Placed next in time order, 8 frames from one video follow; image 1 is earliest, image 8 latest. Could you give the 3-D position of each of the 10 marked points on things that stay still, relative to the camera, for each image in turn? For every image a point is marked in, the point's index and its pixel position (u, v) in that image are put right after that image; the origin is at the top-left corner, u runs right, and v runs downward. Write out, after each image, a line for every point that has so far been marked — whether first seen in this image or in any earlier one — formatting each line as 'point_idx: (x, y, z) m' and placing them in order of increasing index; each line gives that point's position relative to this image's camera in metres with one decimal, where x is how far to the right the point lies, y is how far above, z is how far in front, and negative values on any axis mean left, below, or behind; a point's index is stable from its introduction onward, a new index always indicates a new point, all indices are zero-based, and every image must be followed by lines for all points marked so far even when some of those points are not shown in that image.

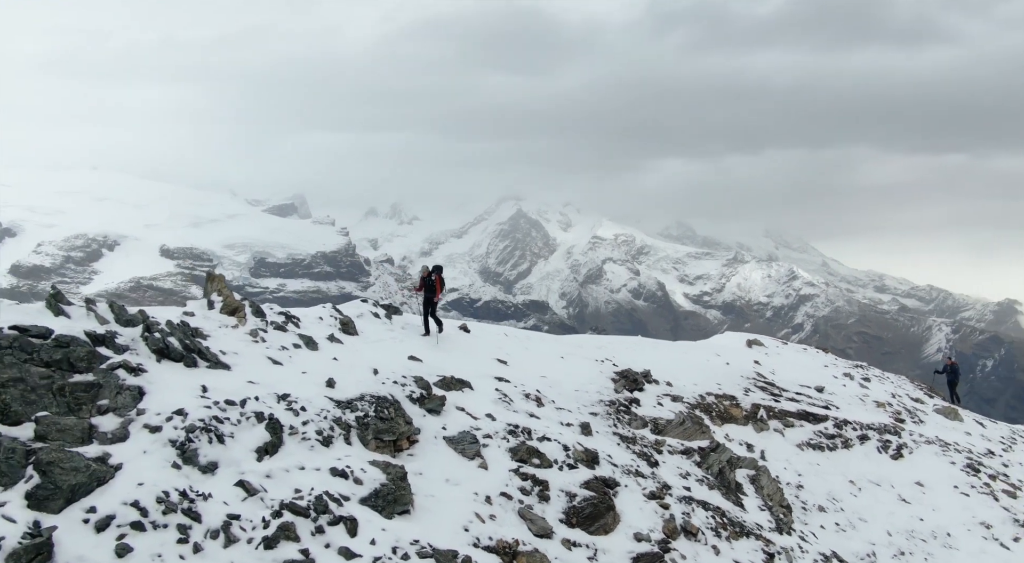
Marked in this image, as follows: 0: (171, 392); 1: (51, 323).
0: (-9.0, -2.9, +19.3) m
1: (-12.0, -1.1, +19.6) m
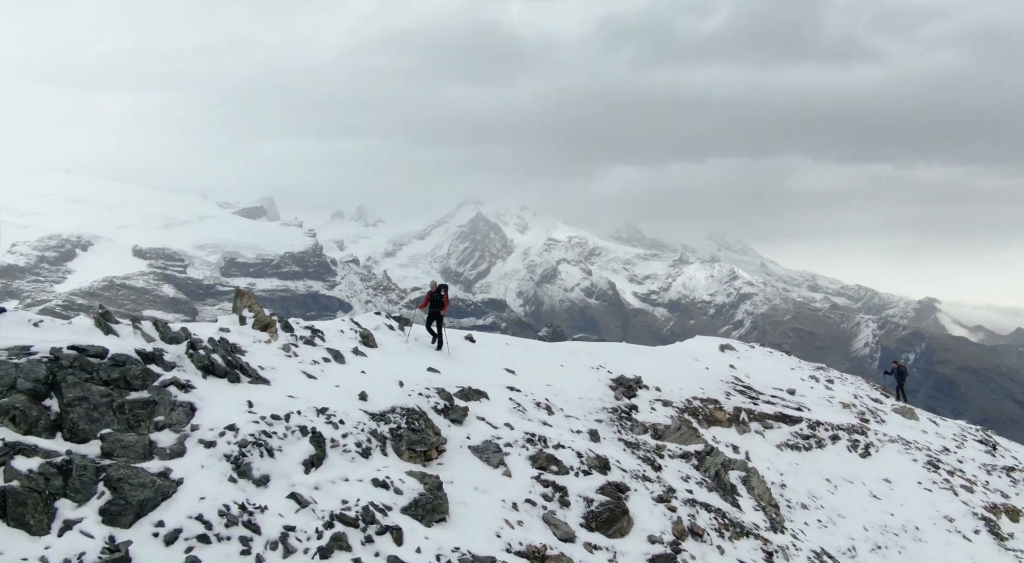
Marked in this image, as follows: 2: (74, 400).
0: (-8.0, -3.4, +20.0) m
1: (-11.0, -1.6, +20.1) m
2: (-10.6, -2.8, +17.7) m
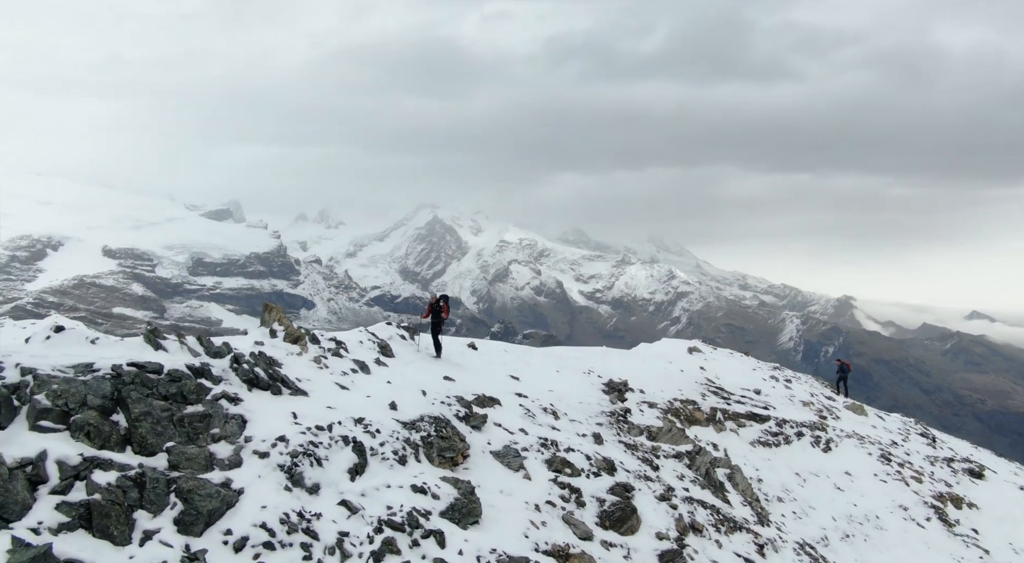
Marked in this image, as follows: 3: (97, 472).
0: (-7.0, -3.9, +20.9) m
1: (-10.0, -2.1, +20.7) m
2: (-9.4, -3.3, +18.4) m
3: (-9.6, -4.3, +16.7) m
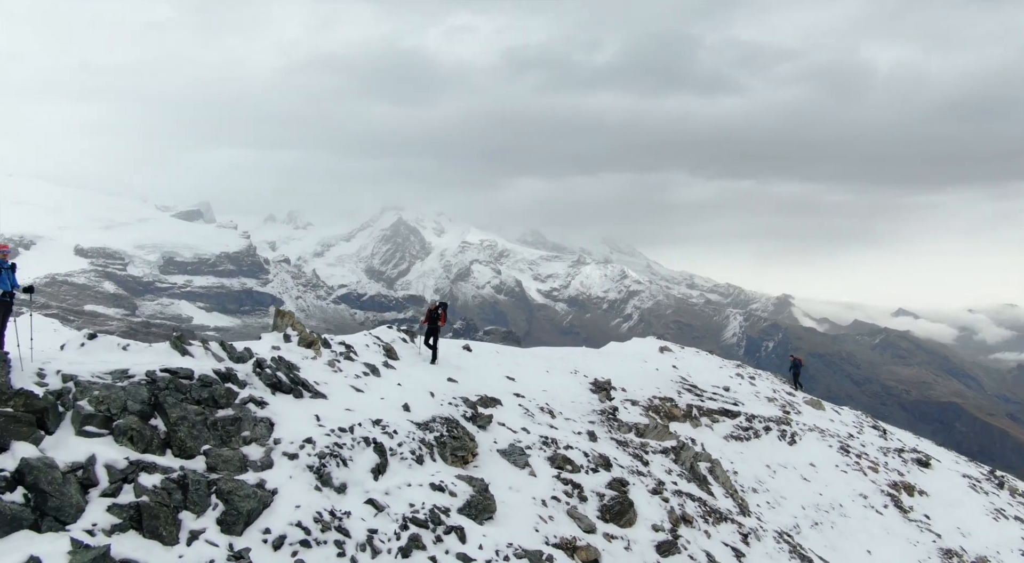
0: (-6.5, -4.1, +21.6) m
1: (-9.5, -2.3, +21.2) m
2: (-8.8, -3.6, +19.0) m
3: (-8.8, -4.5, +17.2) m
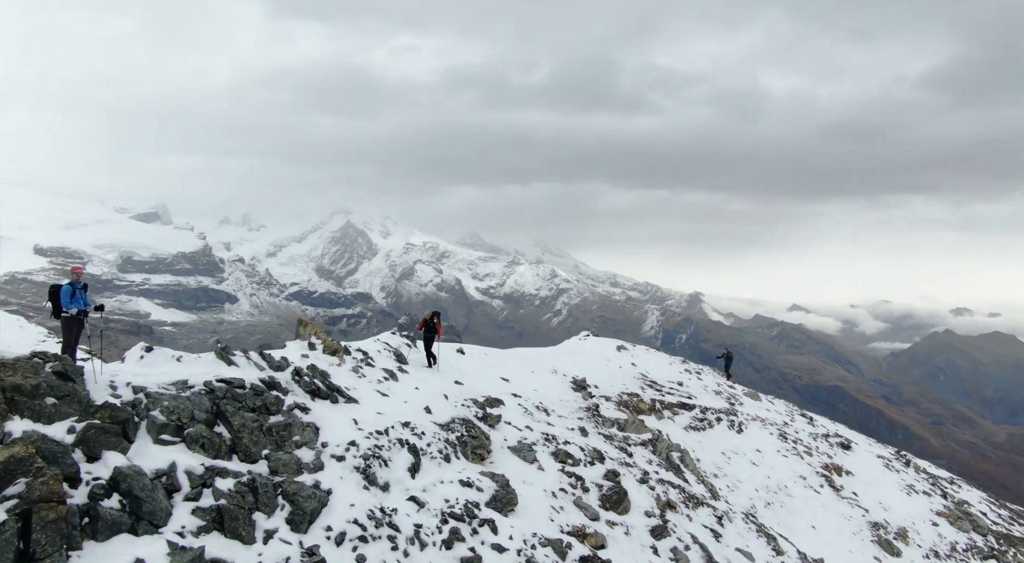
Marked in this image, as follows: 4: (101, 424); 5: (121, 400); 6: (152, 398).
0: (-5.6, -4.5, +23.1) m
1: (-8.5, -2.8, +22.4) m
2: (-7.6, -4.0, +20.2) m
3: (-7.4, -4.9, +18.4) m
4: (-9.5, -3.2, +17.0) m
5: (-9.8, -2.9, +18.3) m
6: (-9.4, -3.0, +19.1) m
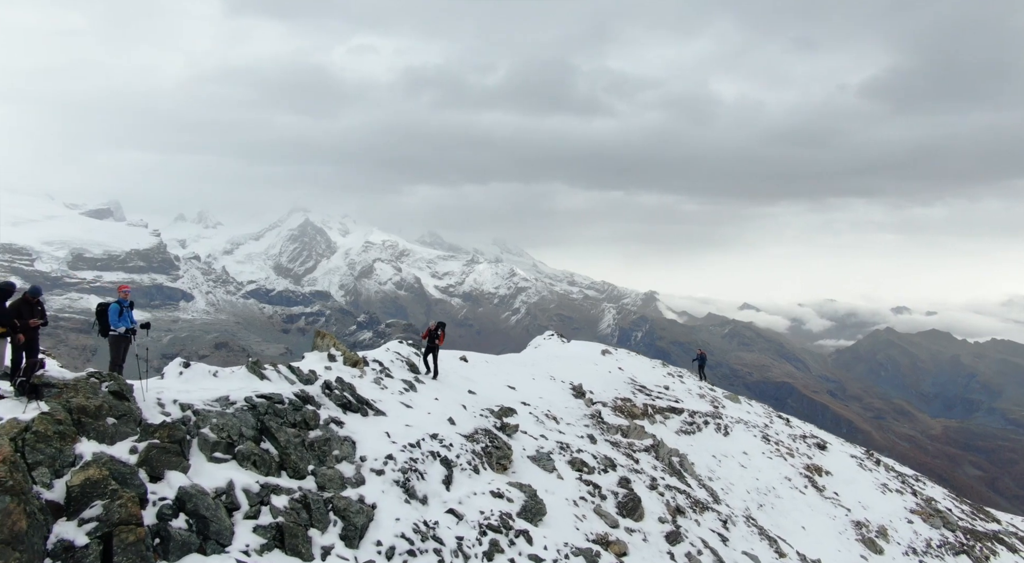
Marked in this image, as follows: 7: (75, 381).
0: (-4.5, -5.0, +23.1) m
1: (-7.3, -3.2, +22.2) m
2: (-6.3, -4.4, +20.1) m
3: (-6.0, -5.4, +18.3) m
4: (-8.0, -3.7, +16.8) m
5: (-8.4, -3.4, +18.1) m
6: (-8.0, -3.4, +18.9) m
7: (-9.8, -2.2, +16.5) m
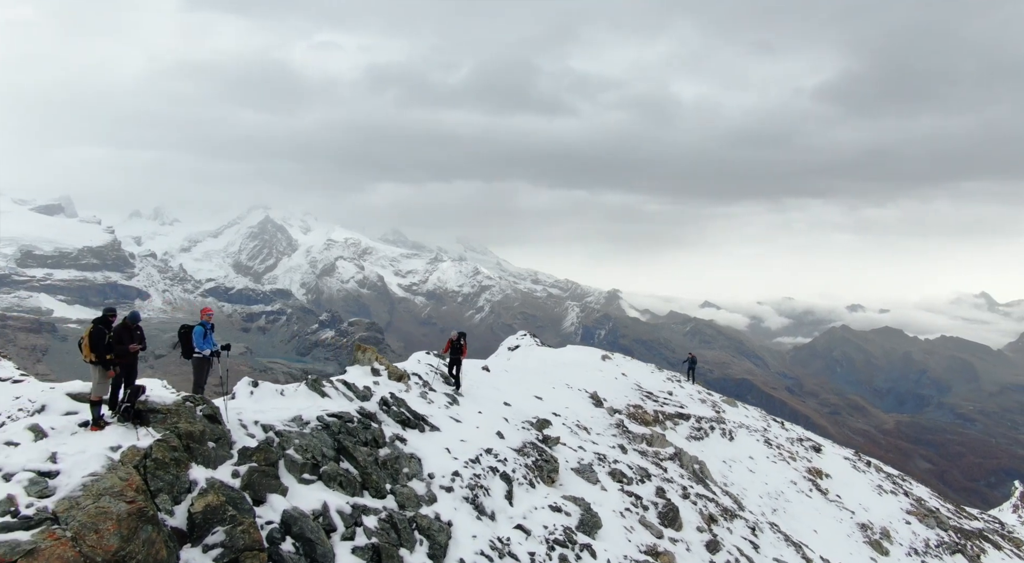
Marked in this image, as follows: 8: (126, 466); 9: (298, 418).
0: (-2.5, -5.5, +22.8) m
1: (-5.3, -3.7, +21.7) m
2: (-4.1, -4.9, +19.7) m
3: (-3.8, -5.9, +18.0) m
4: (-5.7, -4.2, +16.3) m
5: (-6.1, -3.9, +17.6) m
6: (-5.8, -3.9, +18.4) m
7: (-7.4, -2.7, +16.0) m
8: (-7.2, -3.5, +14.1) m
9: (-5.8, -3.7, +19.7) m
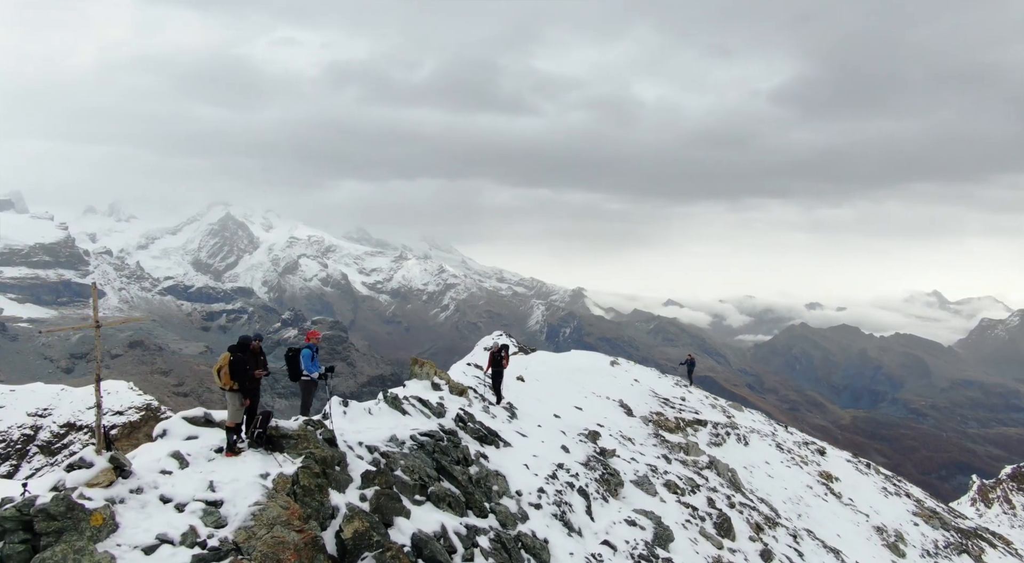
0: (+0.1, -5.9, +22.1) m
1: (-2.6, -4.1, +21.0) m
2: (-1.4, -5.3, +19.0) m
3: (-1.0, -6.3, +17.3) m
4: (-2.8, -4.6, +15.5) m
5: (-3.3, -4.3, +16.8) m
6: (-3.0, -4.4, +17.6) m
7: (-4.5, -3.1, +15.1) m
8: (-4.2, -3.9, +13.2) m
9: (-3.0, -4.1, +18.9) m
